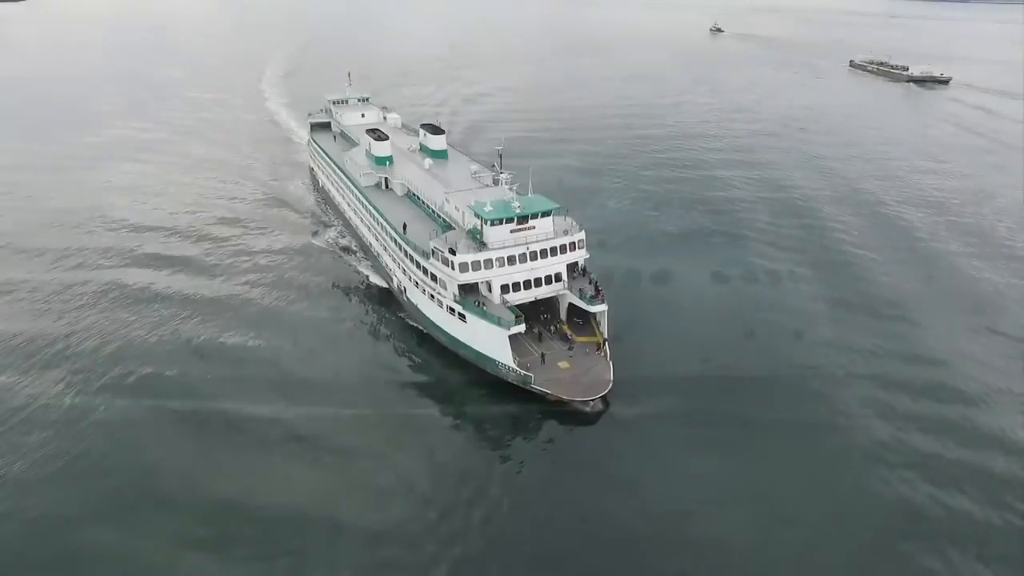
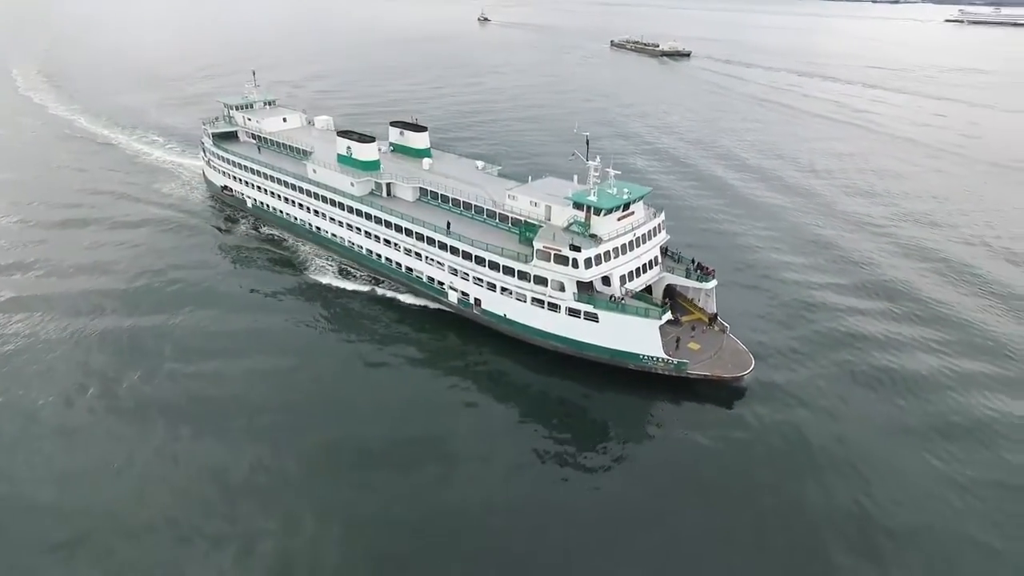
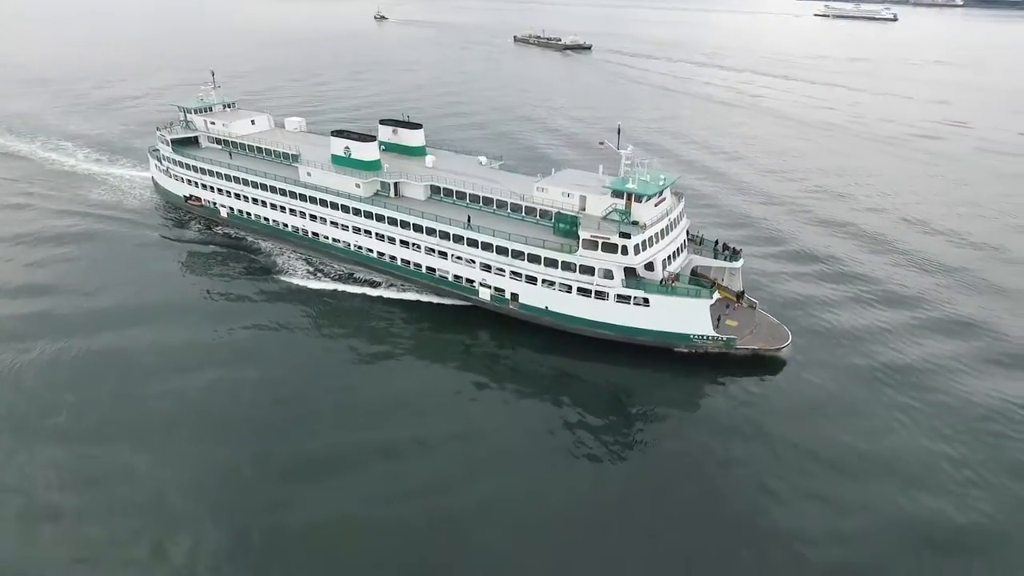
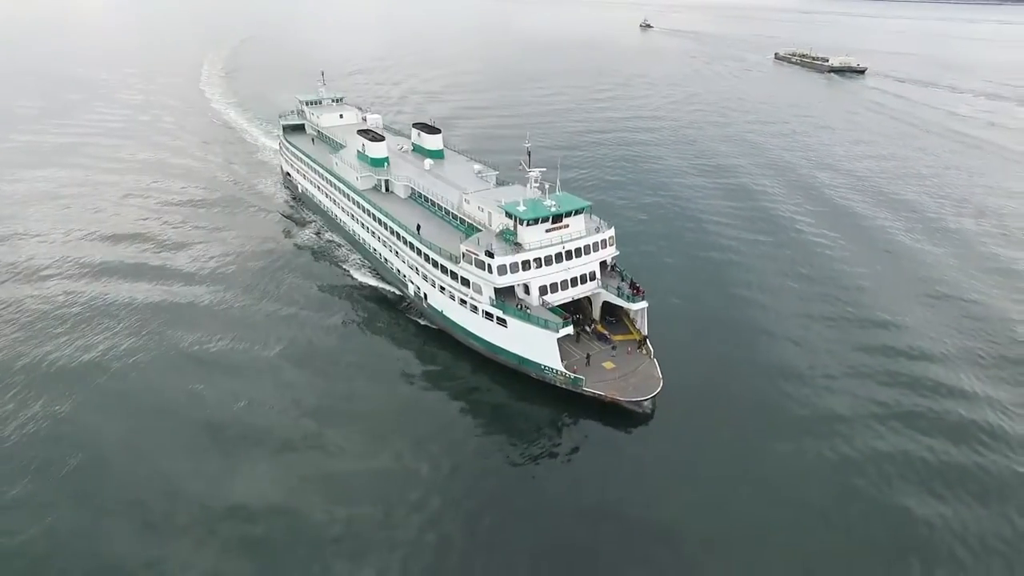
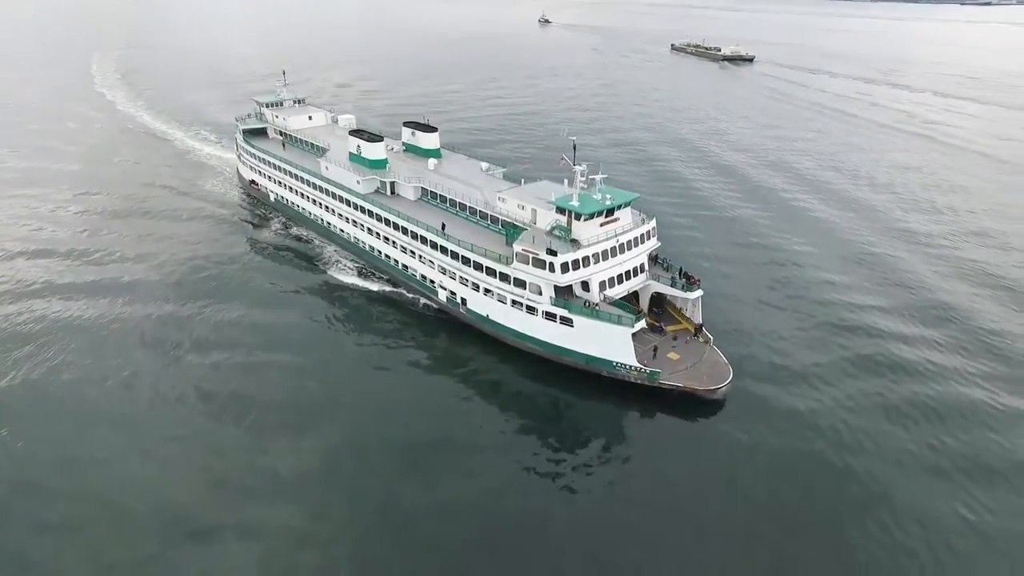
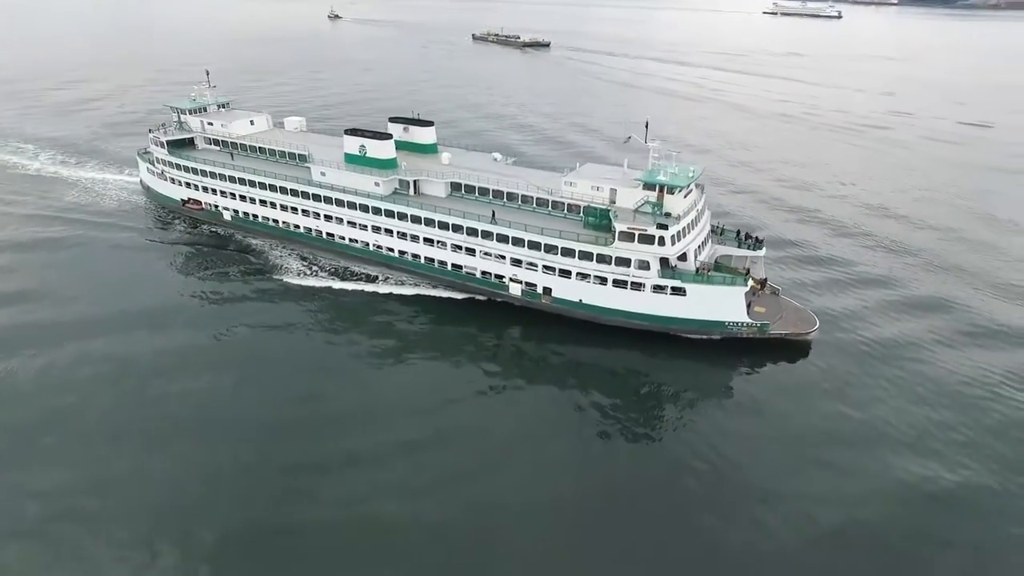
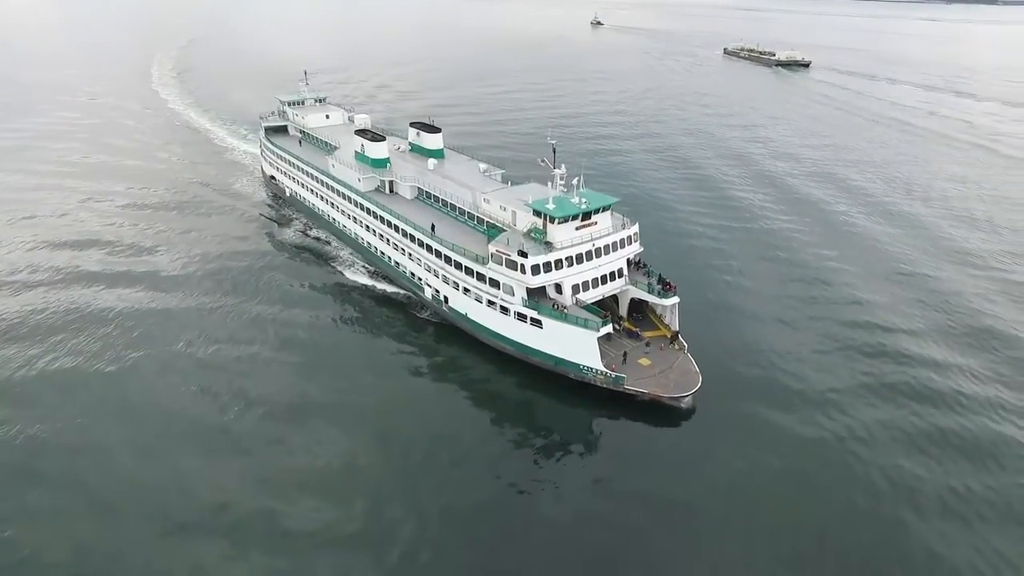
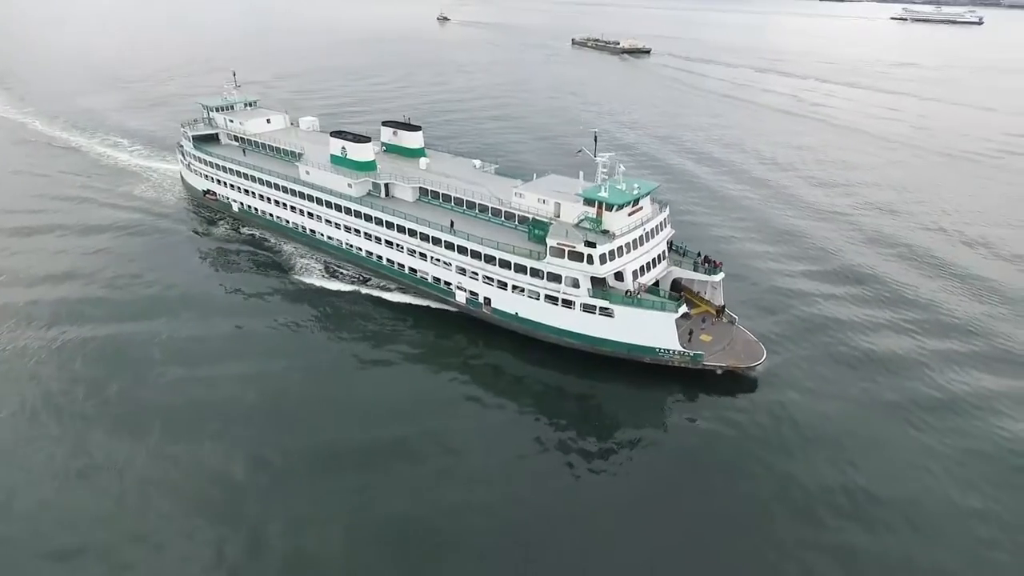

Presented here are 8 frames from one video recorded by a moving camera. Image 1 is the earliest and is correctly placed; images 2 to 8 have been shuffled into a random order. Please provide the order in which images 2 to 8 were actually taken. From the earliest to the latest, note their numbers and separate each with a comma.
4, 7, 5, 2, 8, 3, 6
